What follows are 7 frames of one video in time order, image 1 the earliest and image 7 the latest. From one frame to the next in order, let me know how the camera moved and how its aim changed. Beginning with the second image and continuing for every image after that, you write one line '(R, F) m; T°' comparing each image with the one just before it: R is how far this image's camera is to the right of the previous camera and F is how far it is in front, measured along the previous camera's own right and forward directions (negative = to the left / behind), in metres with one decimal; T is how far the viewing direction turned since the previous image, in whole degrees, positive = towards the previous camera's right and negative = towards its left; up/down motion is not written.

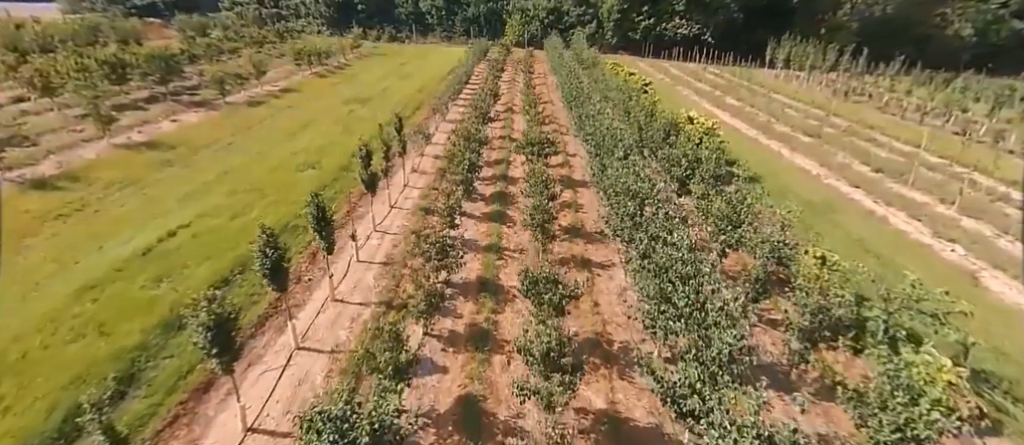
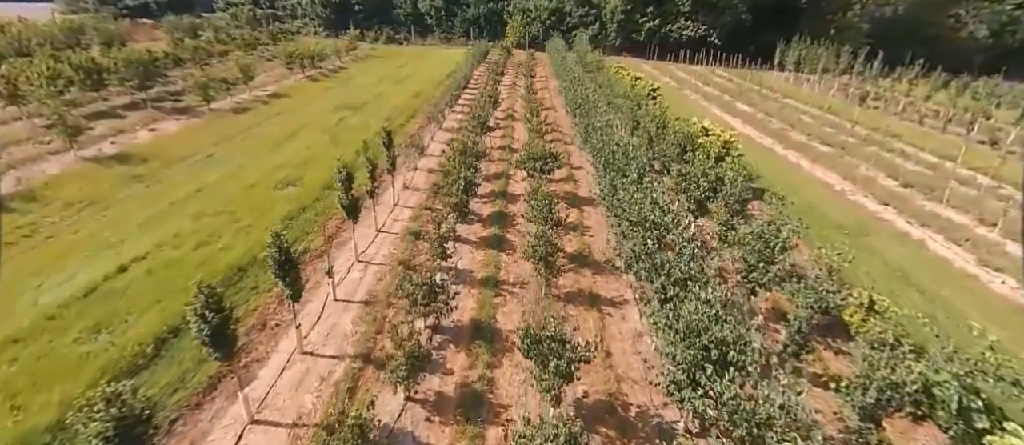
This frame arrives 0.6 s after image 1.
(+0.1, +1.8) m; 0°
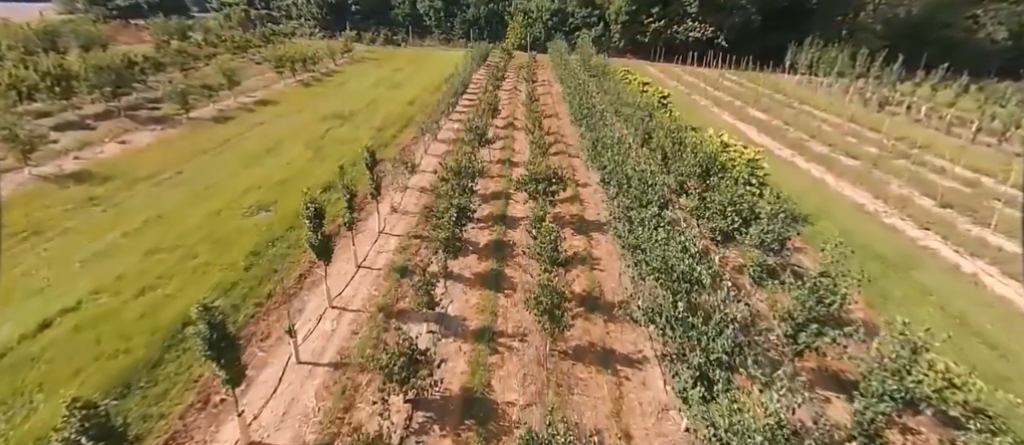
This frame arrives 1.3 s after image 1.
(+0.1, +2.1) m; 0°
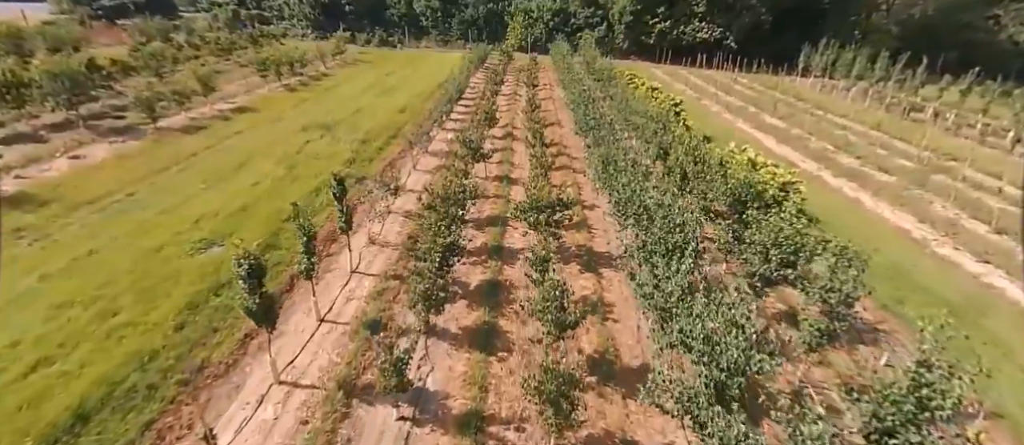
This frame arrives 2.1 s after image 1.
(+0.1, +2.6) m; 0°
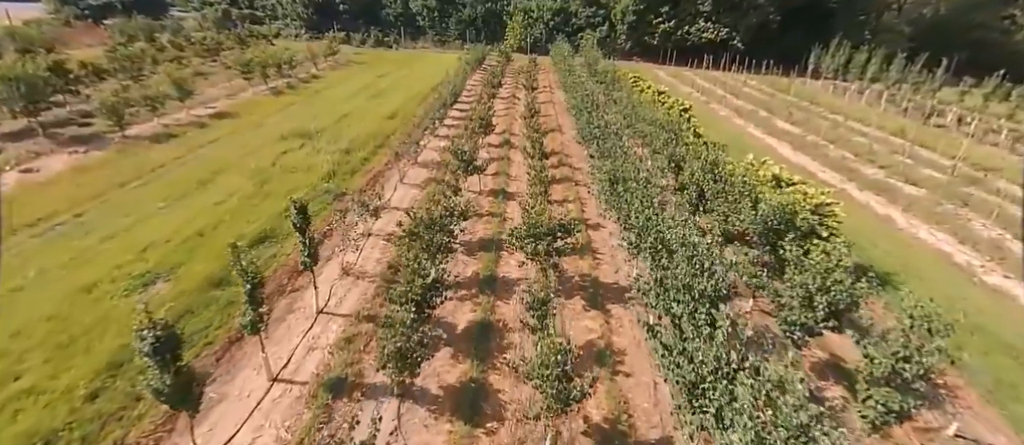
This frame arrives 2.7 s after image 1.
(+0.2, +2.0) m; 0°
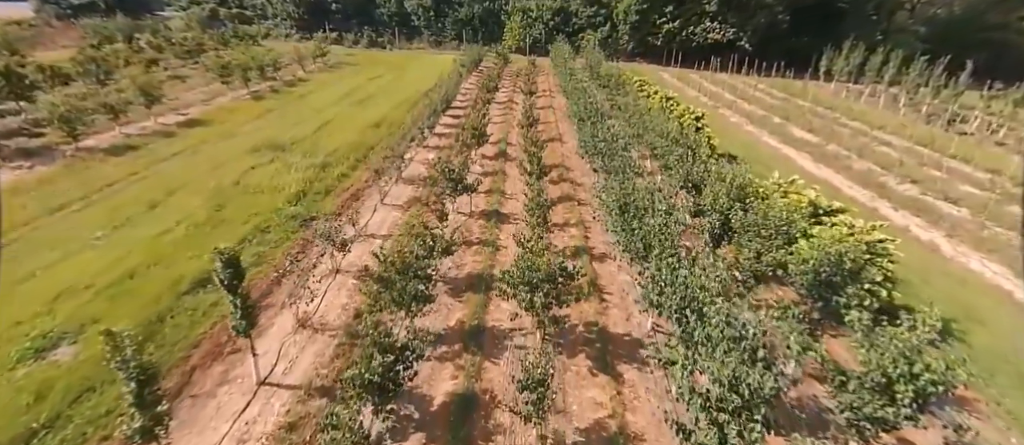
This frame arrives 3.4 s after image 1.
(+0.2, +2.4) m; 0°
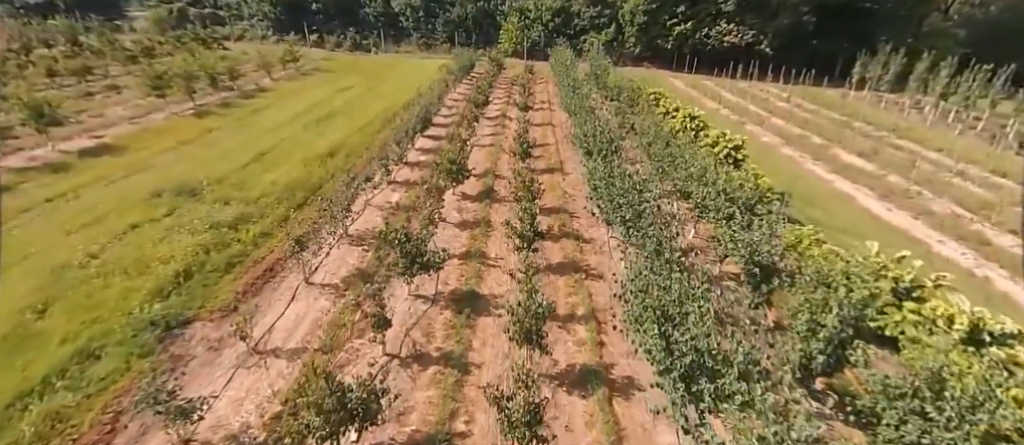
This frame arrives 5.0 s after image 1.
(+0.6, +5.6) m; 0°
